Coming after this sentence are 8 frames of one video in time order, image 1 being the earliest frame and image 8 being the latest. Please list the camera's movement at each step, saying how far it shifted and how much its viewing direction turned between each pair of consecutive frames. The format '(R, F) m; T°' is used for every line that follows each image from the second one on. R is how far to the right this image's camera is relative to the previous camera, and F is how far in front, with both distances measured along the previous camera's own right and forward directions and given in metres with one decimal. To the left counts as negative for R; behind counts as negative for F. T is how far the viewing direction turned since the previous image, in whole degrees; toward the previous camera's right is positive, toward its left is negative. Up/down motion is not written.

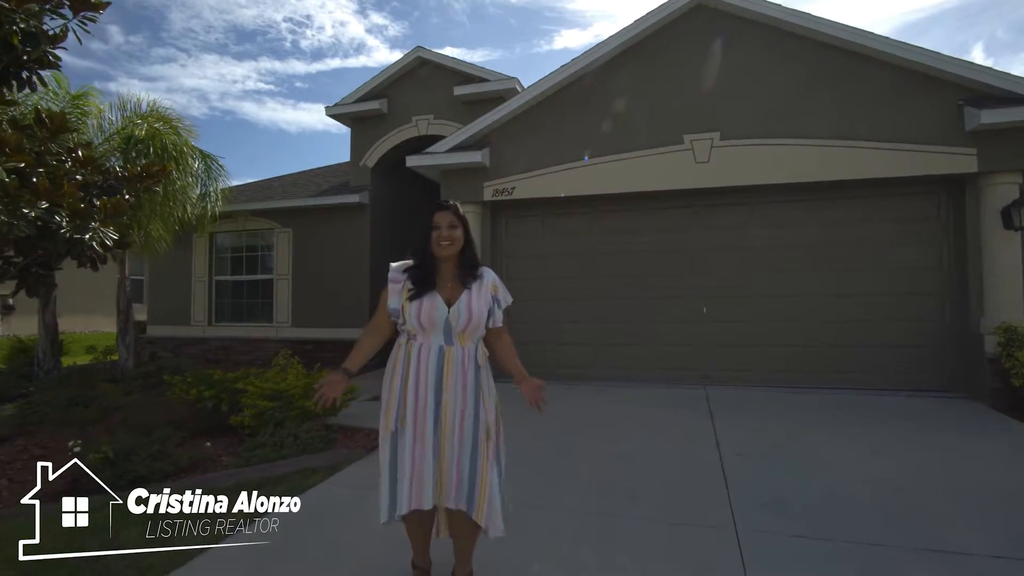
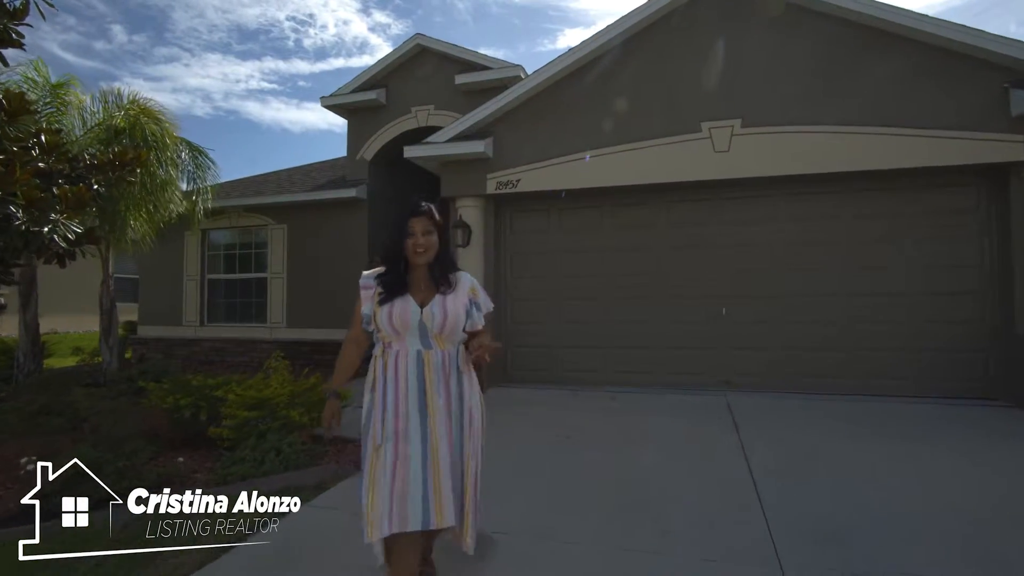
(0.0, +0.5) m; 0°
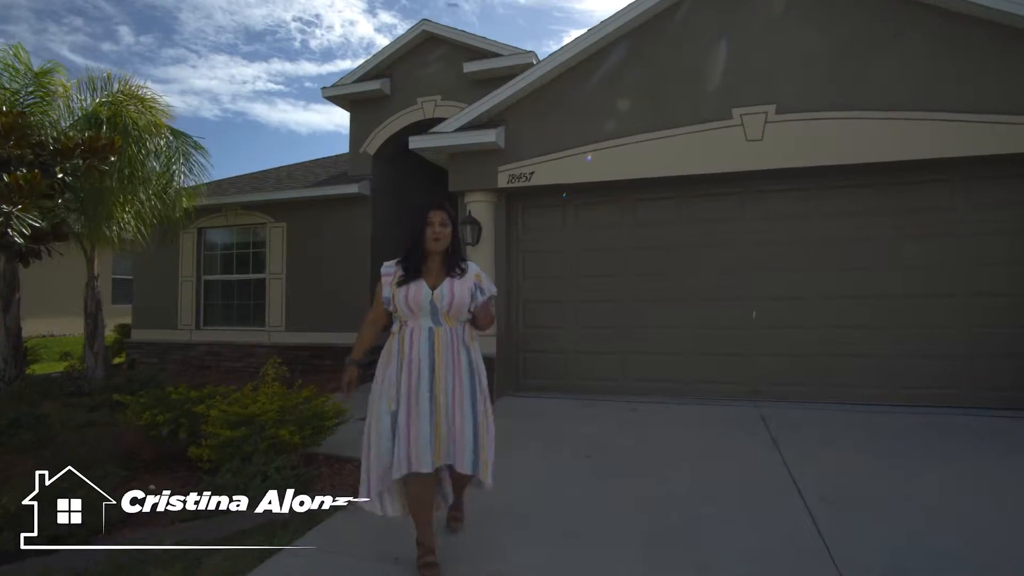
(-0.1, +0.6) m; 0°
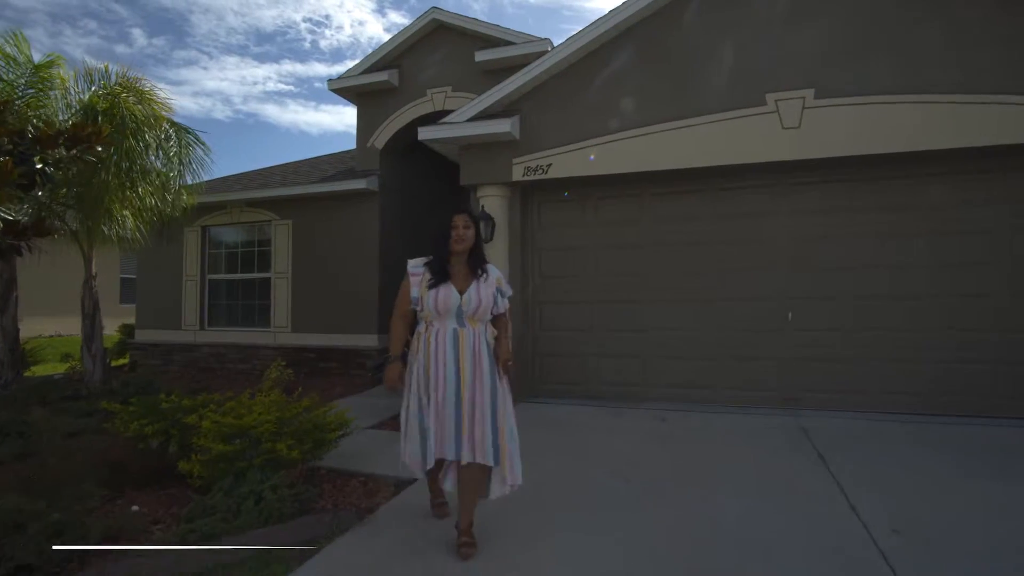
(-0.1, +0.4) m; -1°
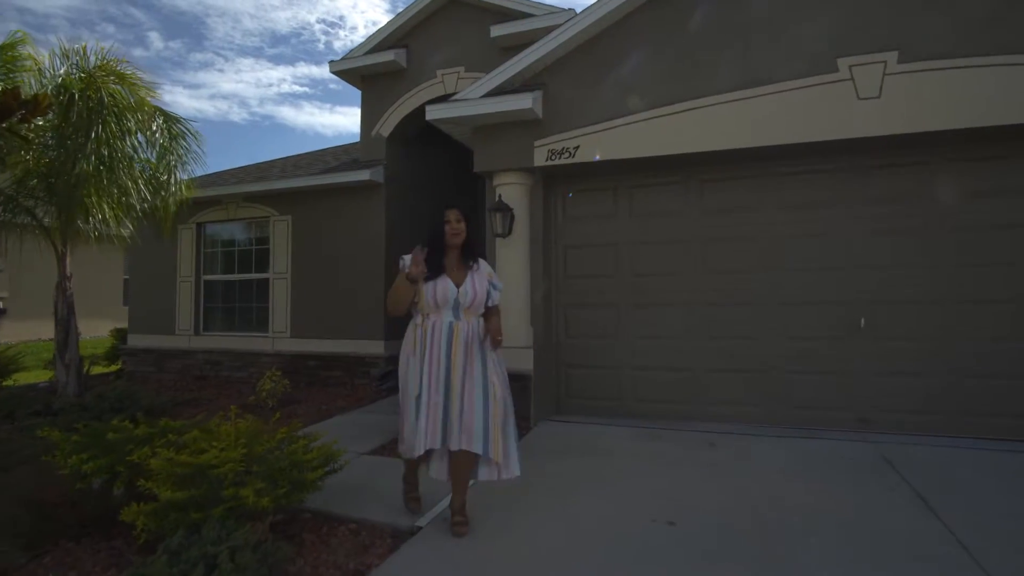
(-0.1, +0.9) m; -1°
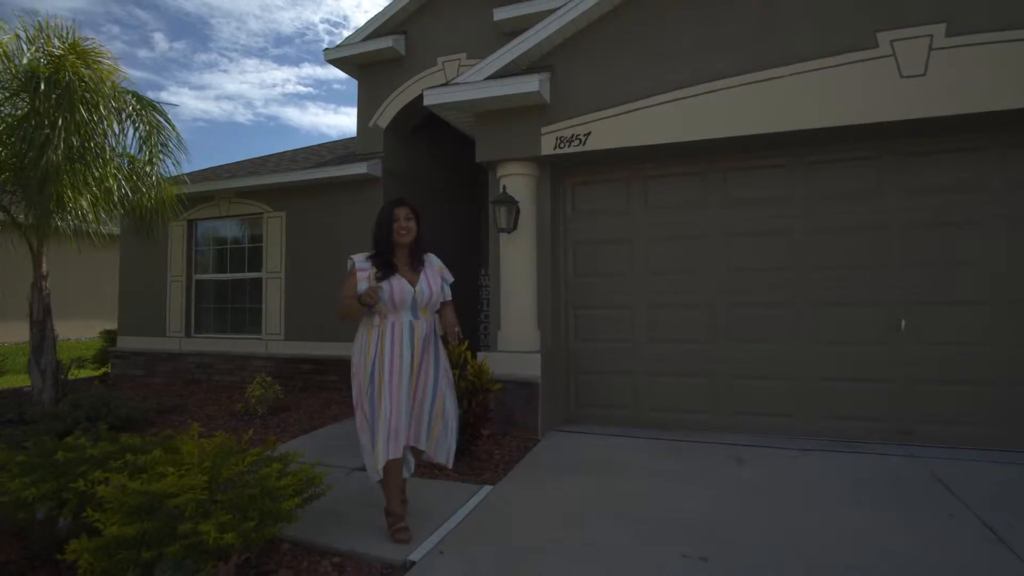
(0.0, +0.5) m; 0°
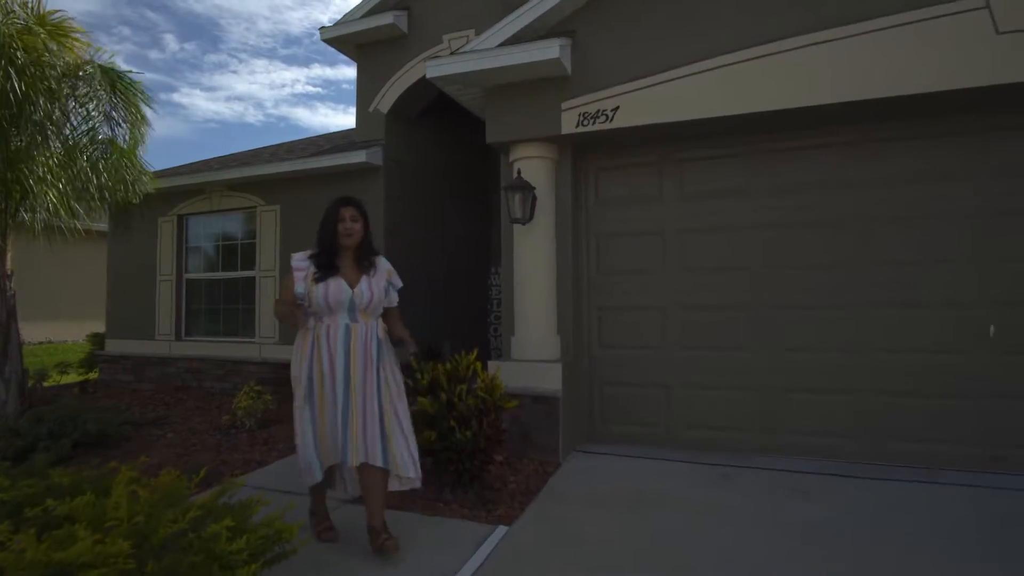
(-0.1, +0.7) m; -1°
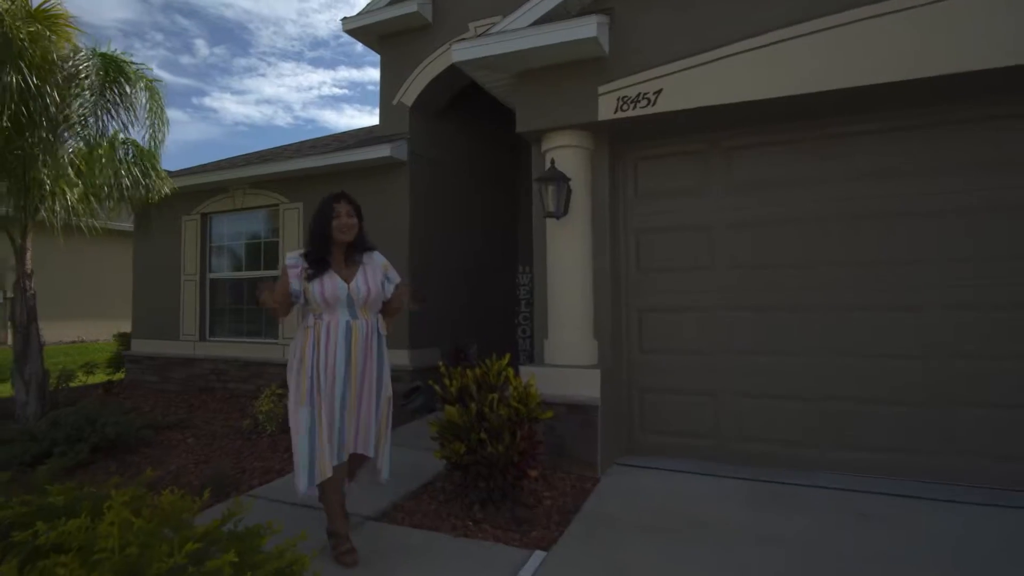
(-0.1, +0.3) m; -2°
